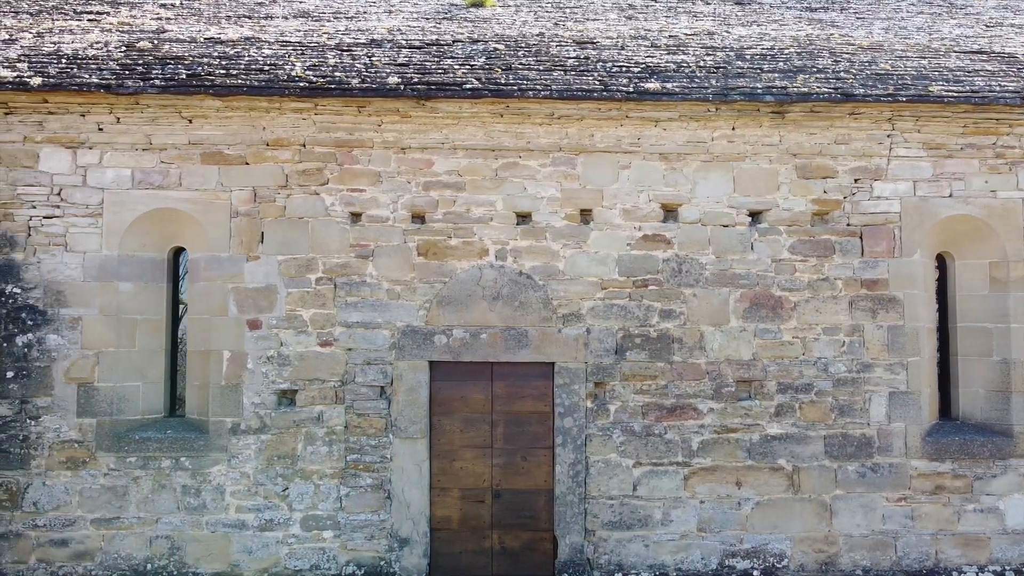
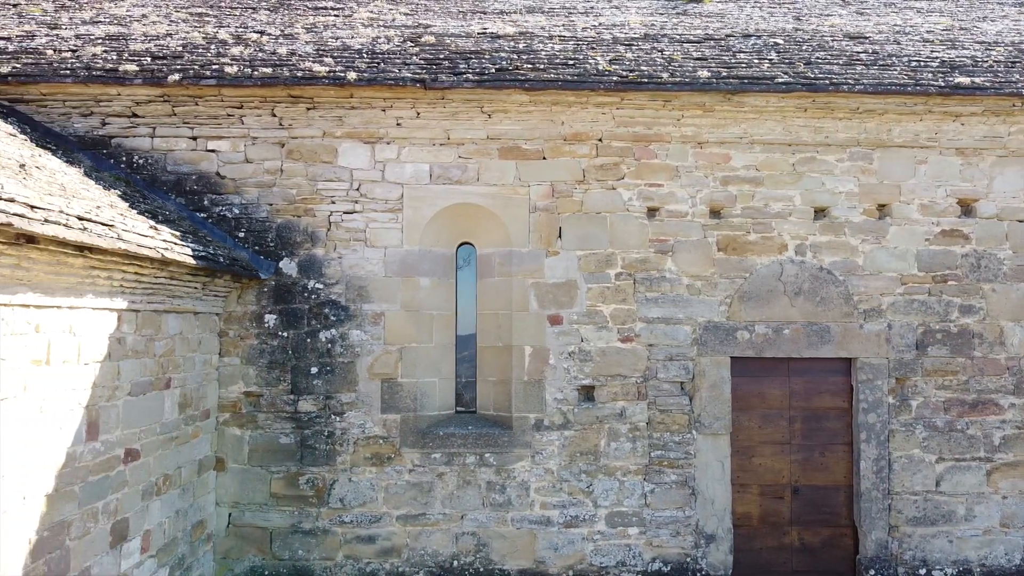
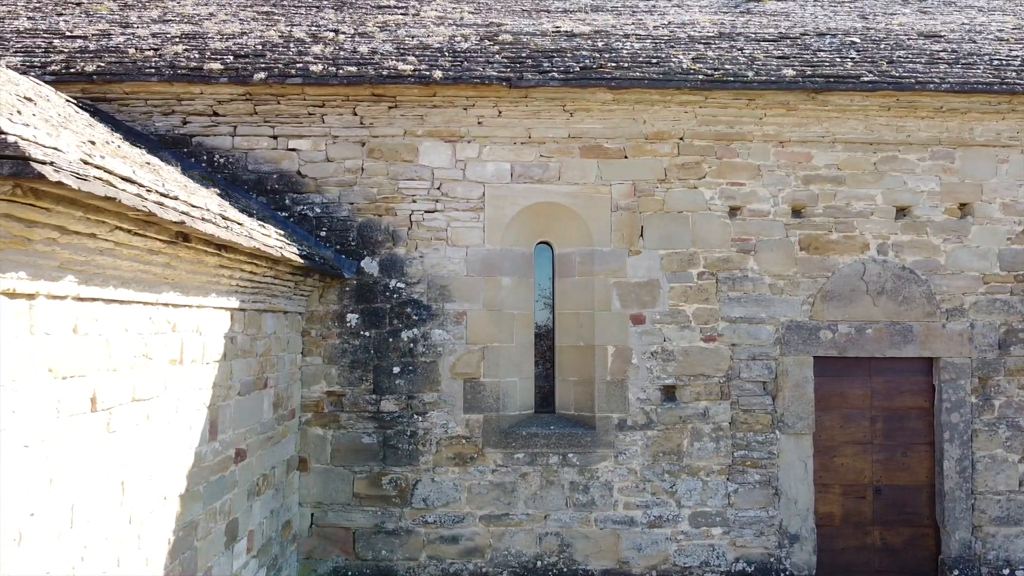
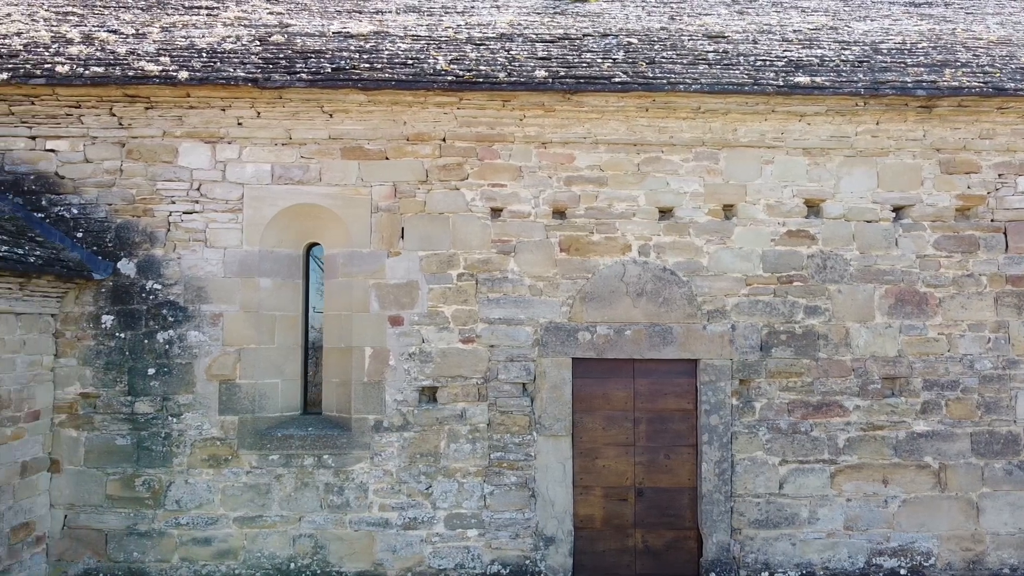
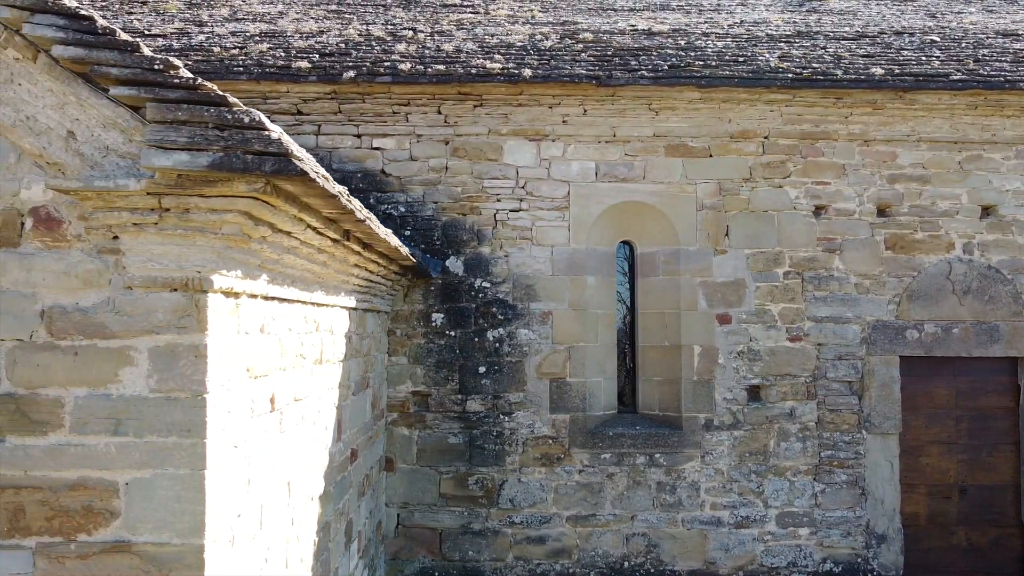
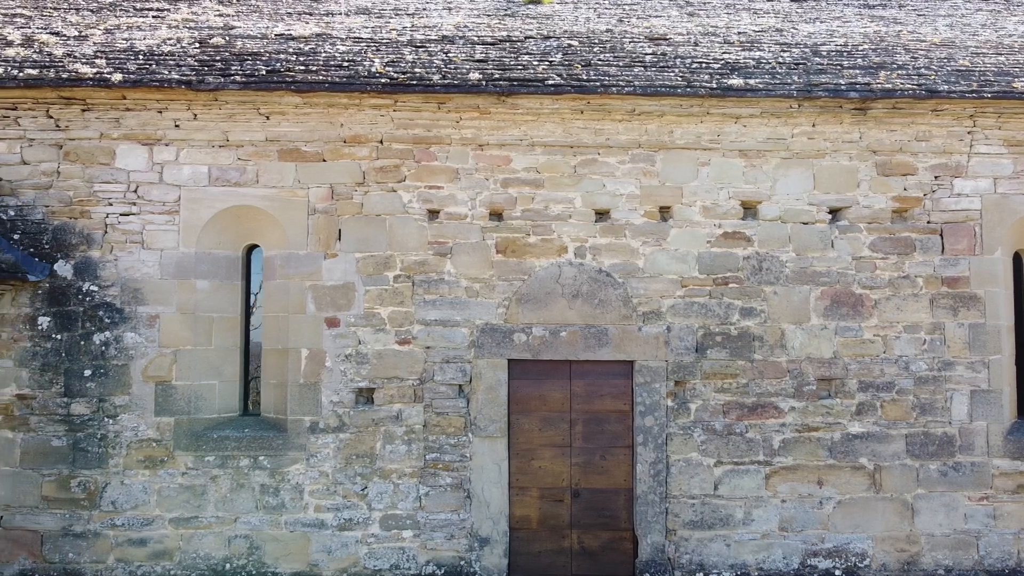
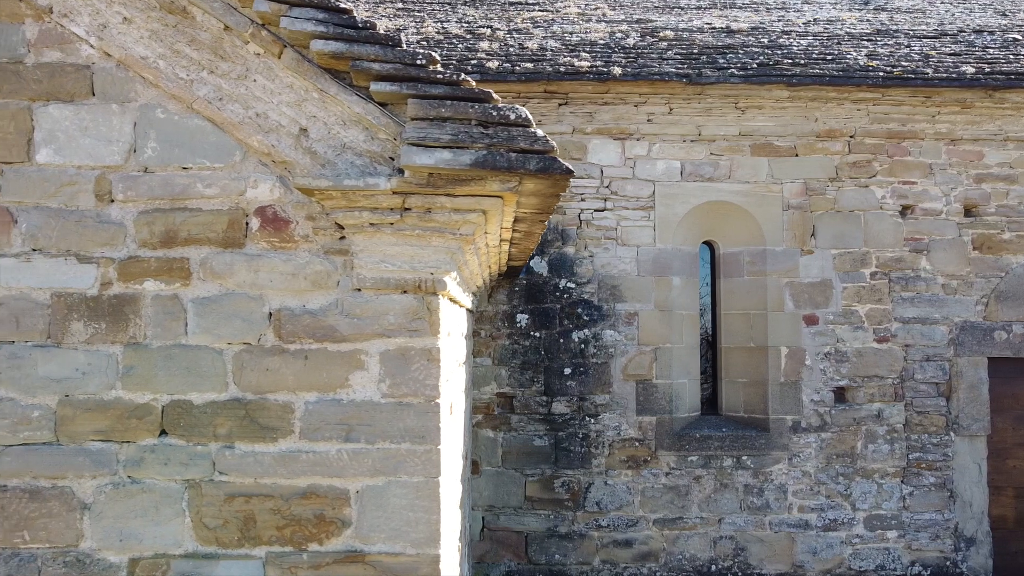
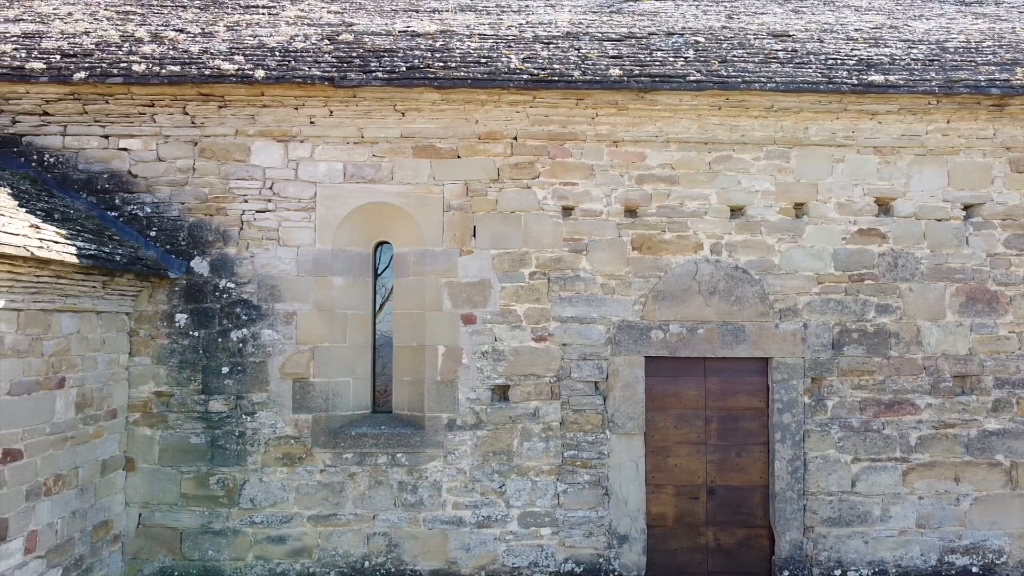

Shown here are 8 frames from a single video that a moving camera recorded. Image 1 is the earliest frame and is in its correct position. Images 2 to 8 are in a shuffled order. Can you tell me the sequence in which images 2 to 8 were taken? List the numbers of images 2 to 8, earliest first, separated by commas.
6, 4, 8, 2, 3, 5, 7
